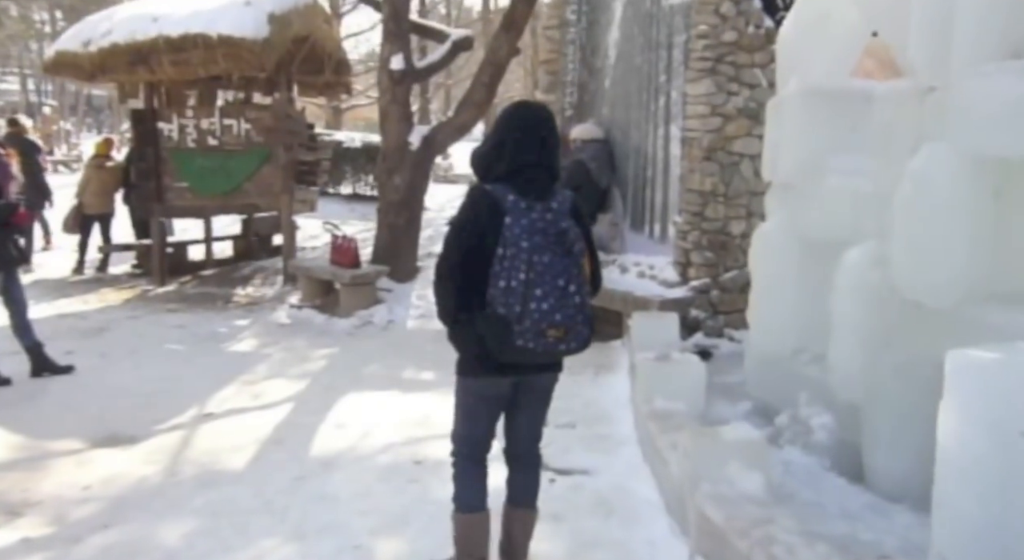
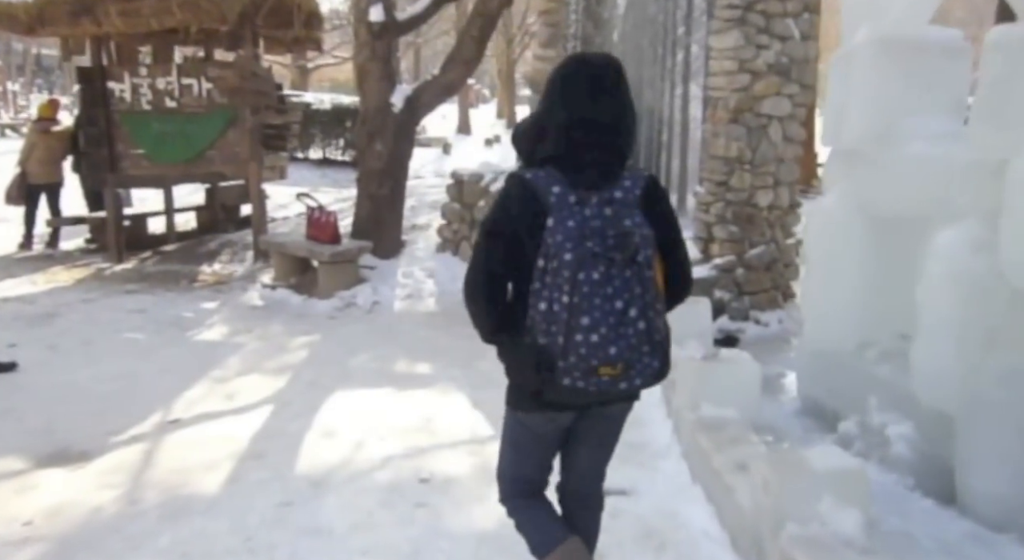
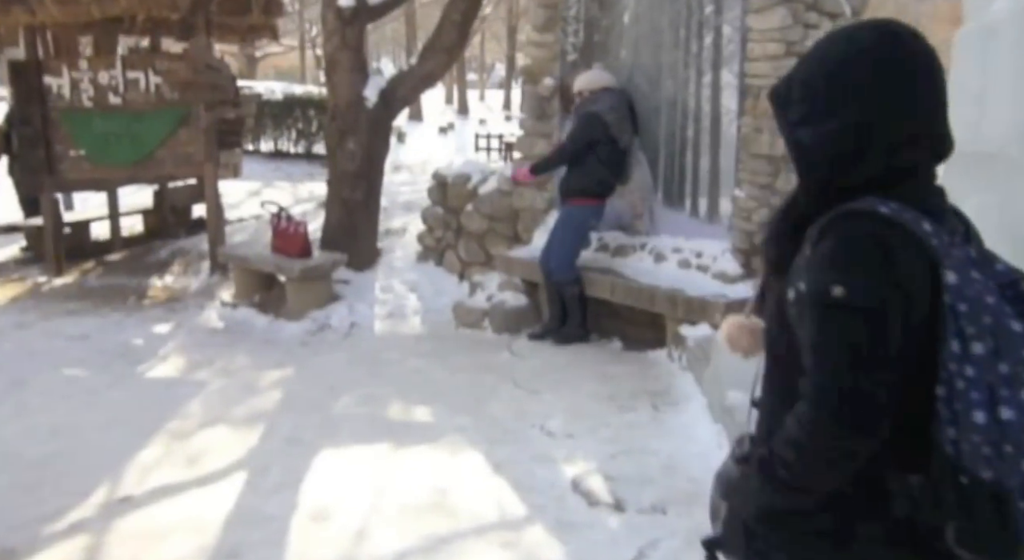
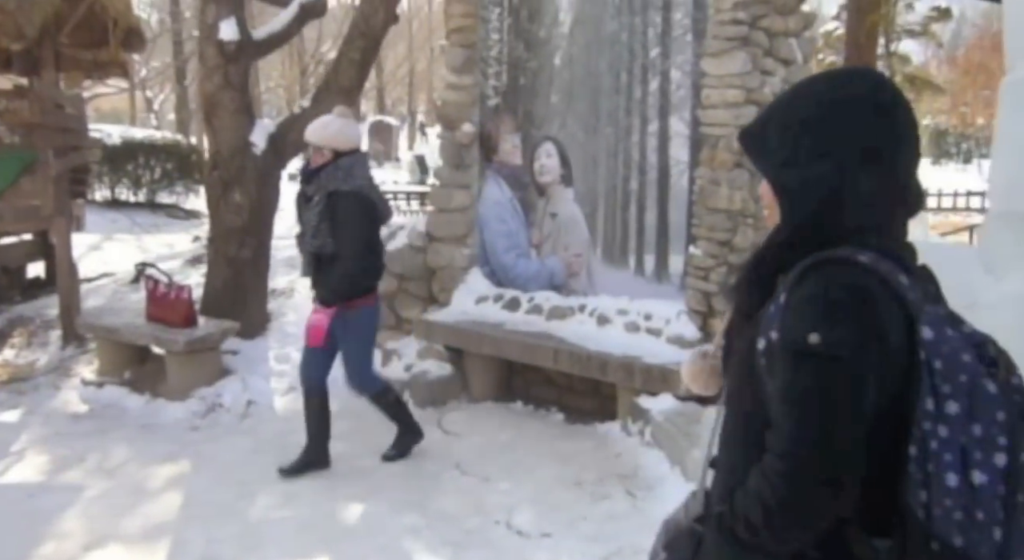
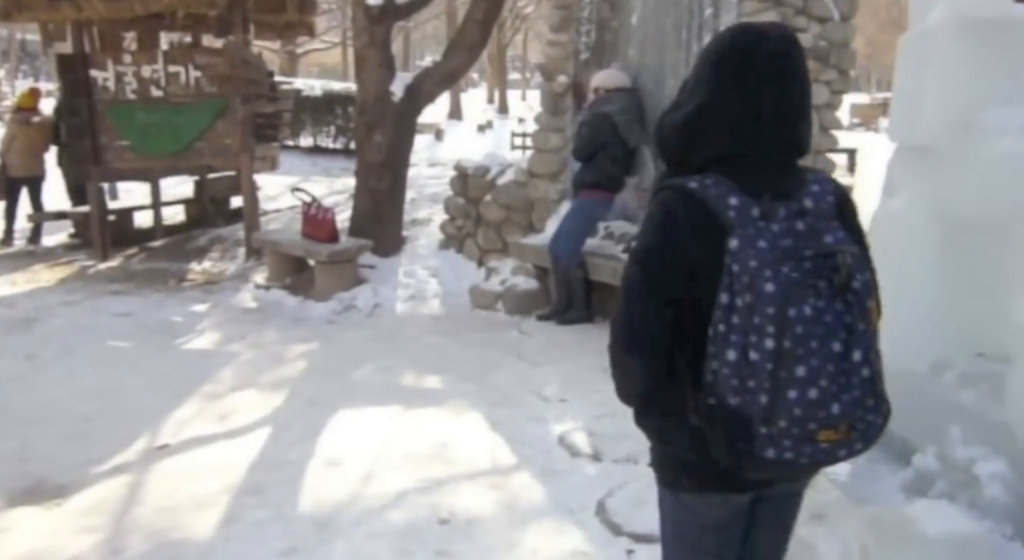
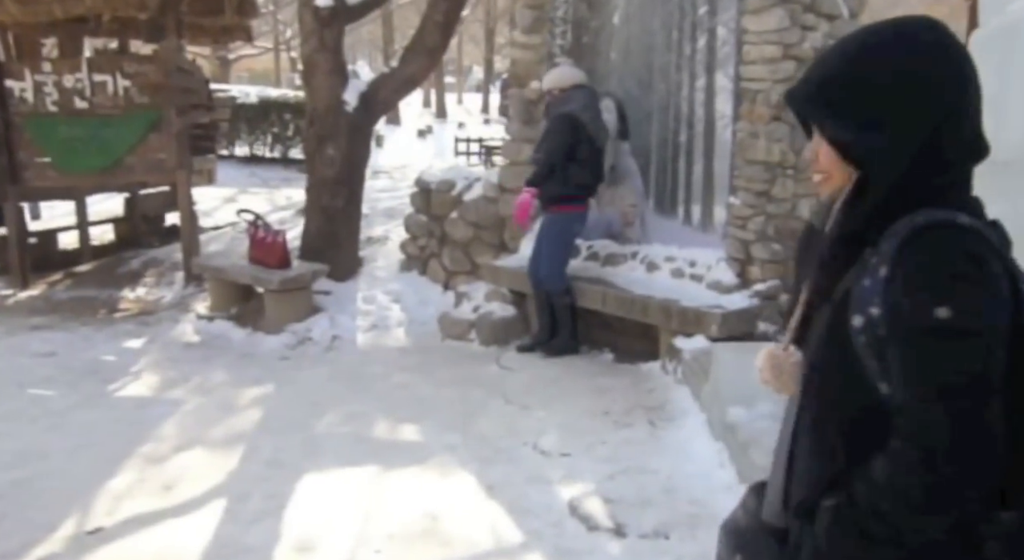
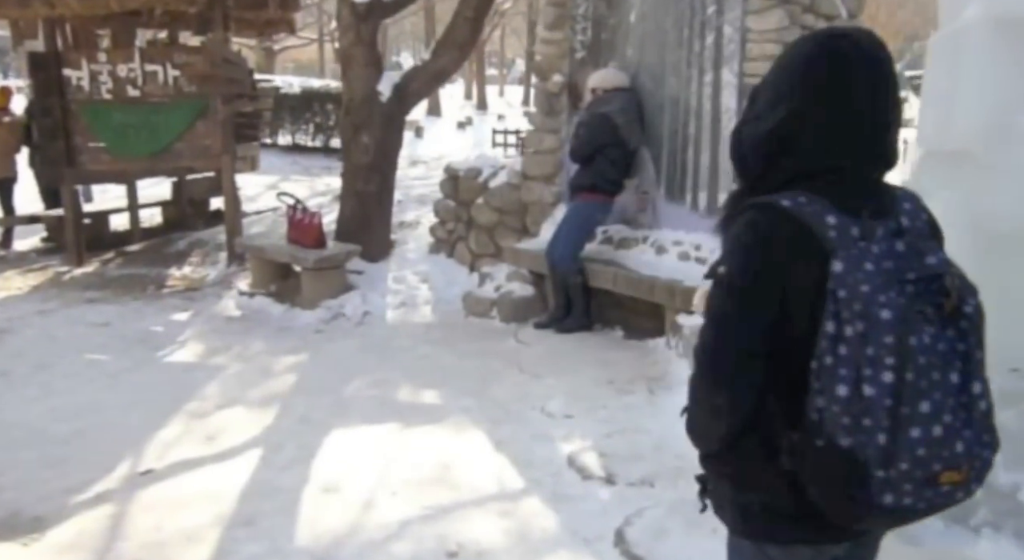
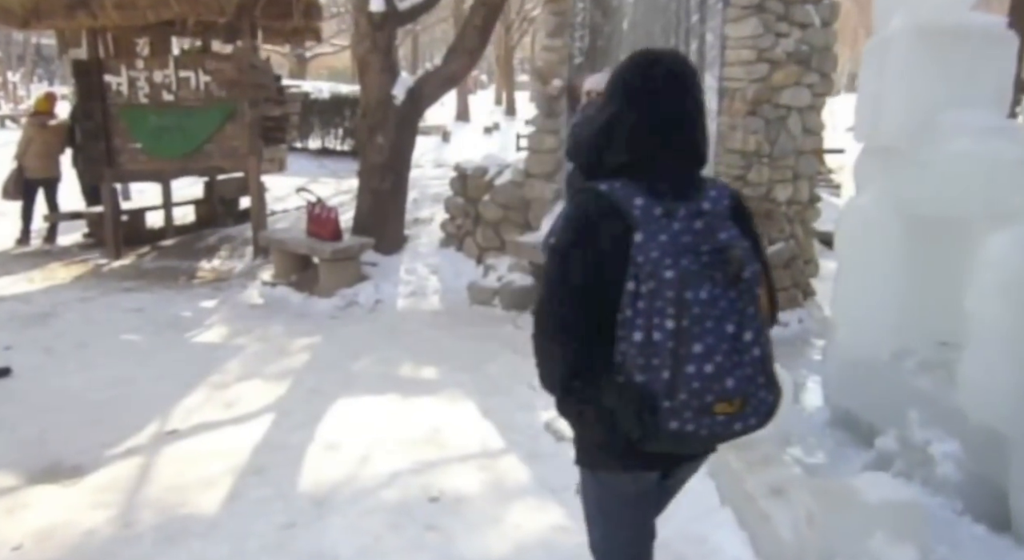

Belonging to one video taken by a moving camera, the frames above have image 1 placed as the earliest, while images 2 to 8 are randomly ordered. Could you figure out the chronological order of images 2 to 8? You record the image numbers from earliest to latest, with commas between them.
2, 8, 5, 7, 3, 6, 4
